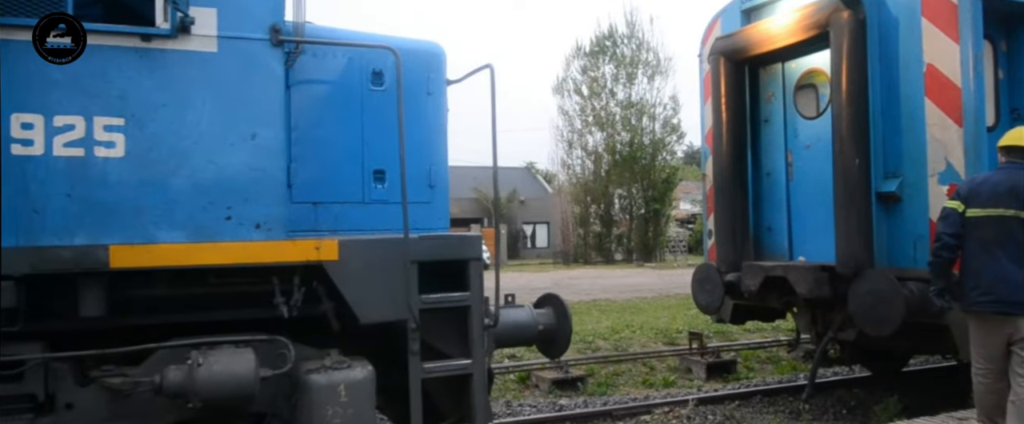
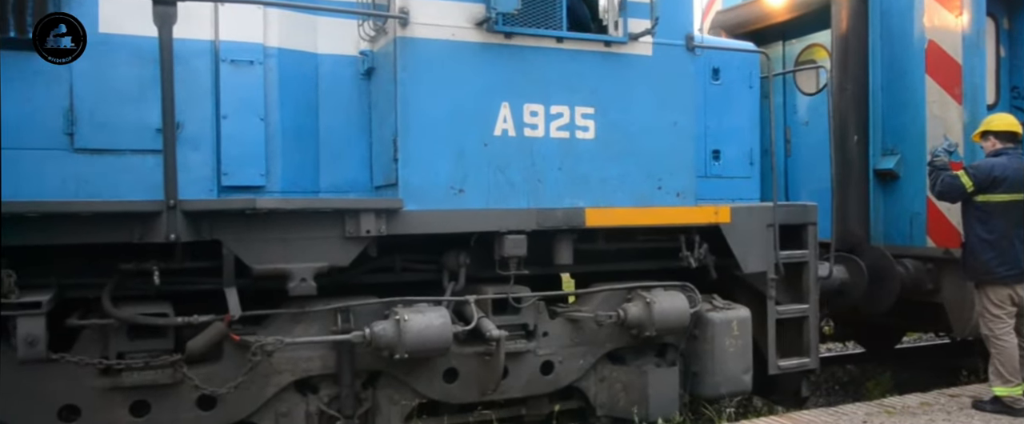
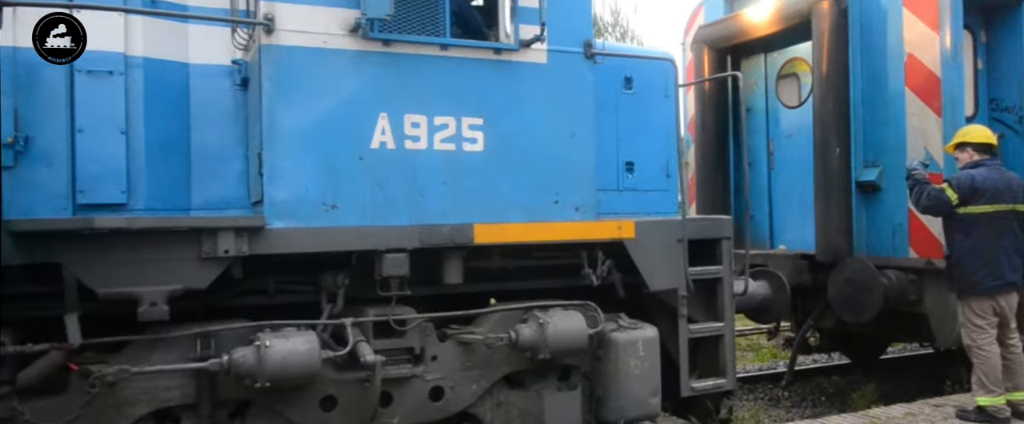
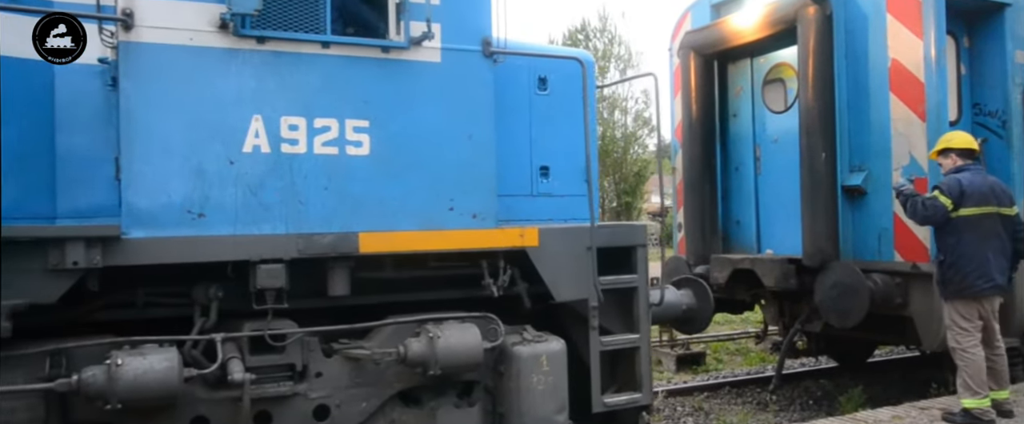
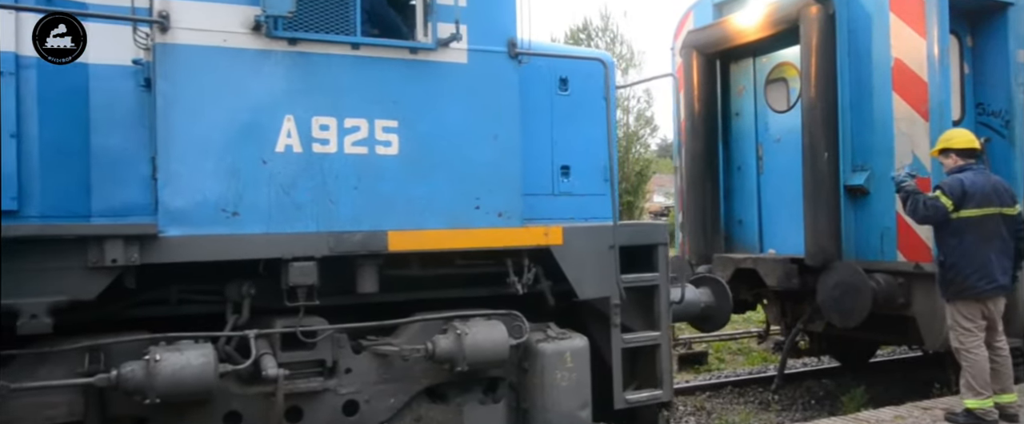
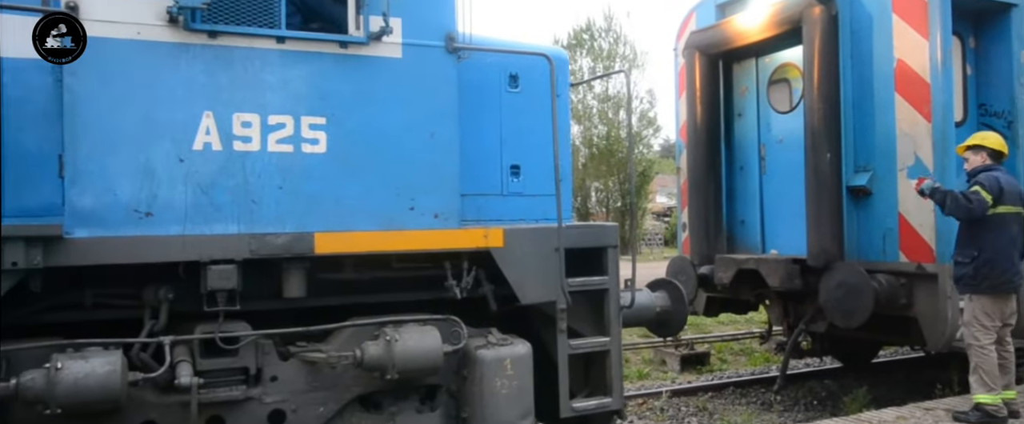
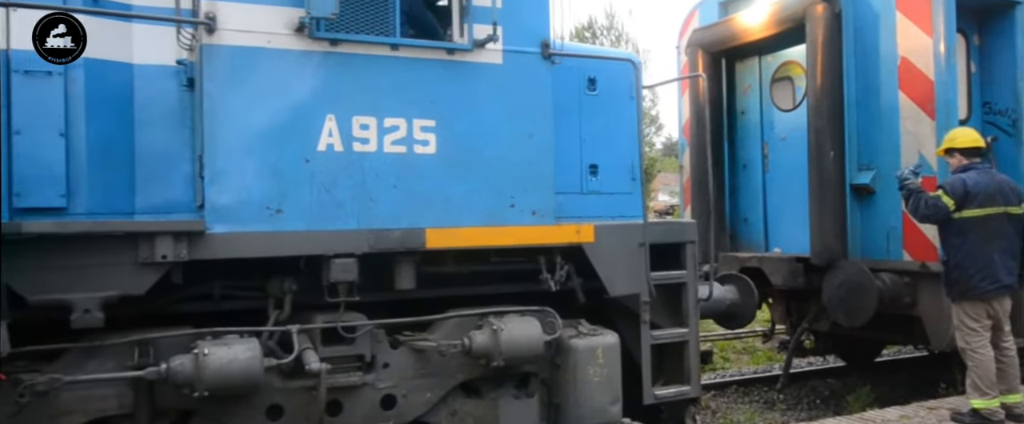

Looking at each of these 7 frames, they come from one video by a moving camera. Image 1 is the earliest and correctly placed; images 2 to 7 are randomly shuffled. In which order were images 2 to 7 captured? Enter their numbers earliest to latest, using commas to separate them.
6, 4, 5, 7, 3, 2
